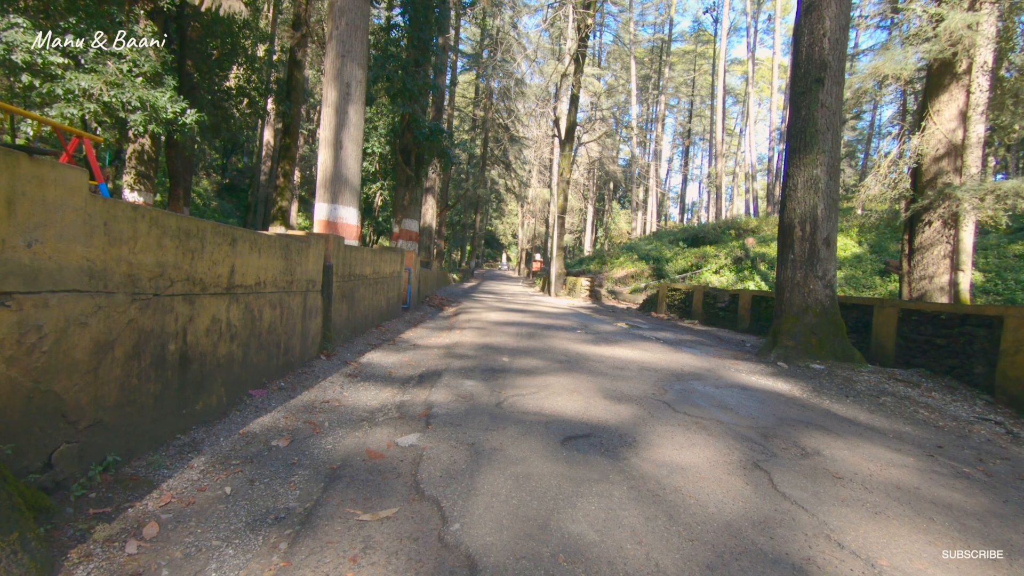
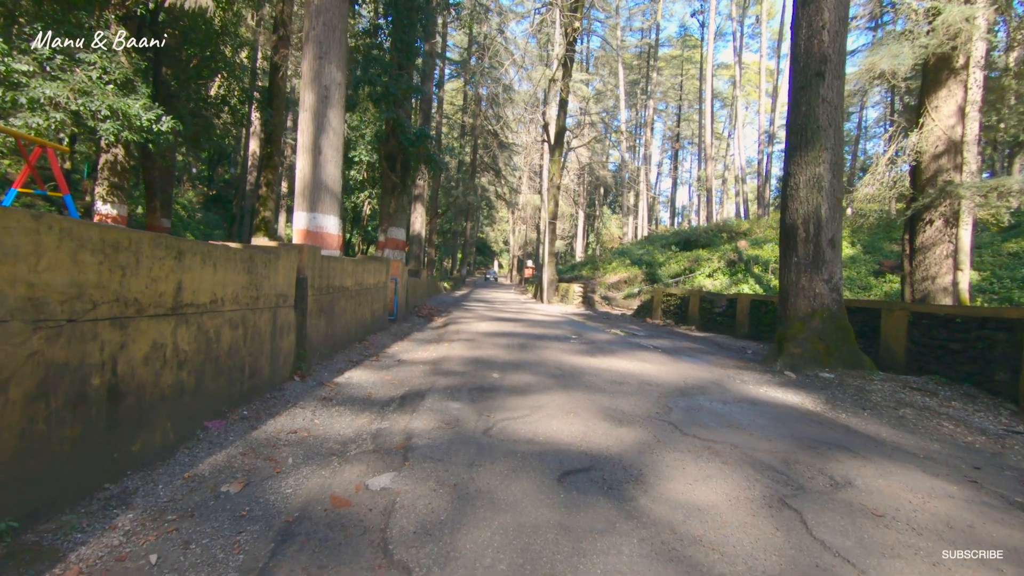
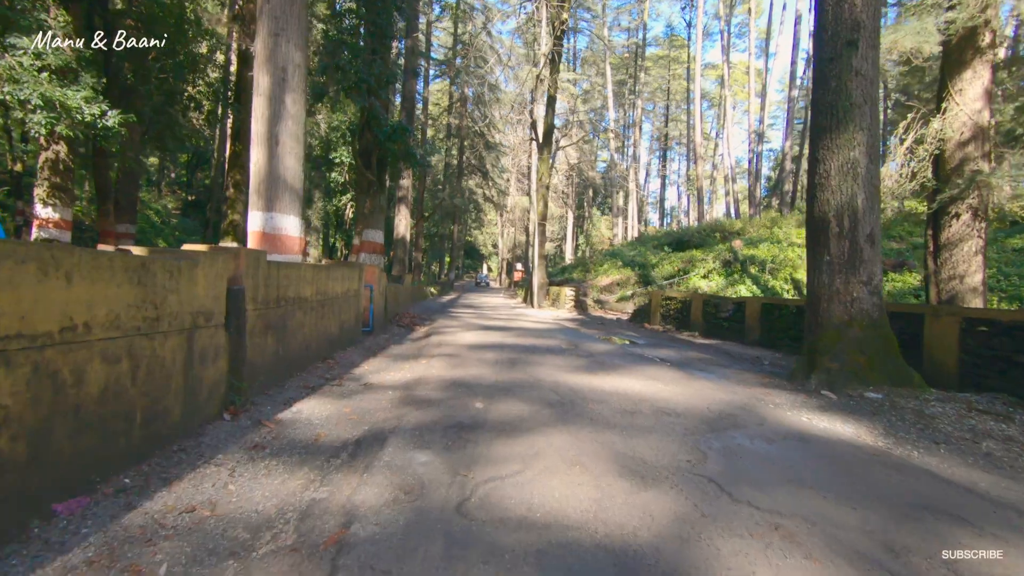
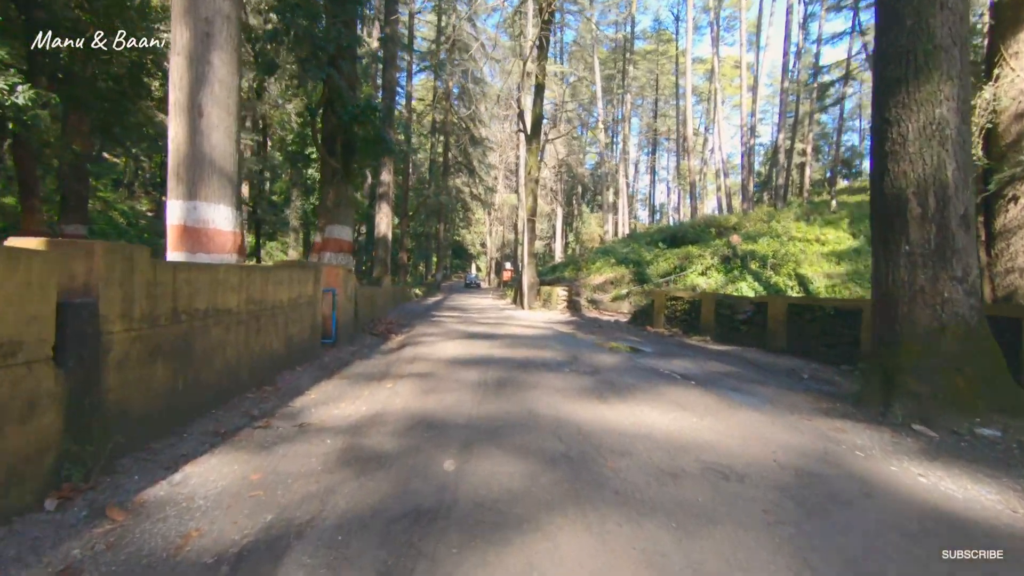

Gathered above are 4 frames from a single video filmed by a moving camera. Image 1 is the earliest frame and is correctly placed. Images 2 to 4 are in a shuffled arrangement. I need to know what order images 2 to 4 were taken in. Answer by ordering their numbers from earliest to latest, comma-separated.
2, 3, 4
